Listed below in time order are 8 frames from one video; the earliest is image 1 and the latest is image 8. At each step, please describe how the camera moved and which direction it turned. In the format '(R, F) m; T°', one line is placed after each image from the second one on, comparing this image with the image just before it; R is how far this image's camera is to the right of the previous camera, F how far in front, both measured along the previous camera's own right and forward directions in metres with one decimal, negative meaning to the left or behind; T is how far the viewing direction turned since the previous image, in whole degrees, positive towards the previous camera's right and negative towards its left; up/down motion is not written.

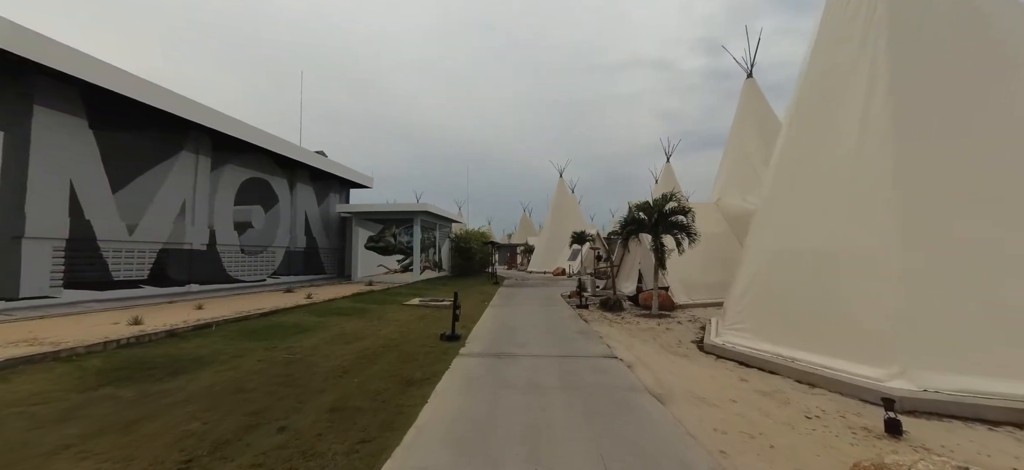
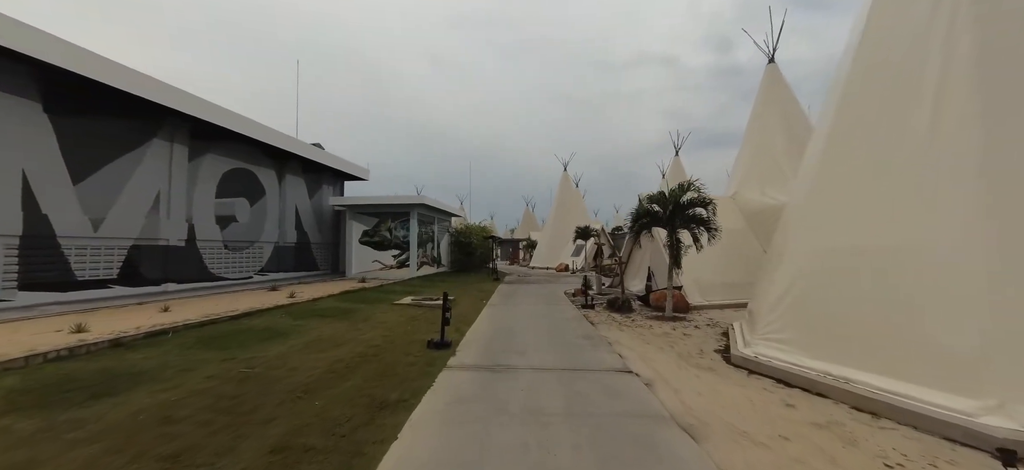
(+0.1, +0.9) m; 0°
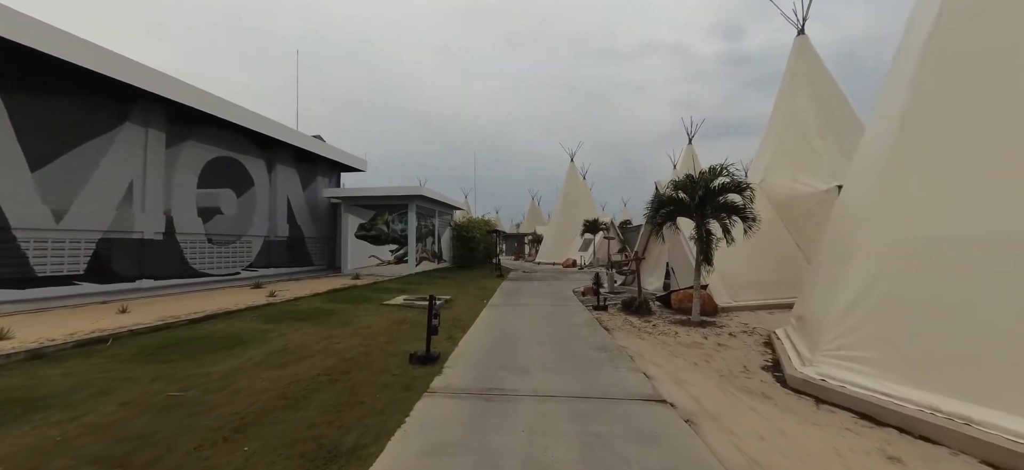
(+0.1, +1.2) m; -1°
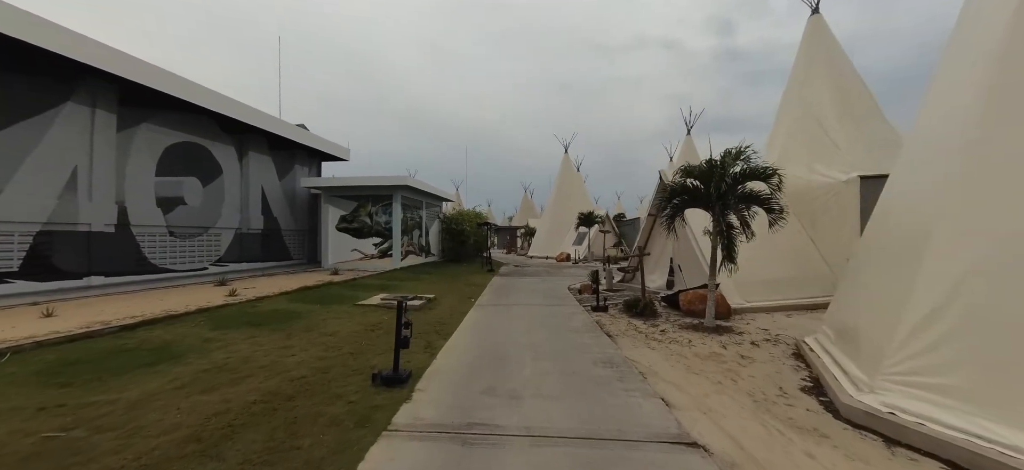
(+0.1, +1.0) m; +1°
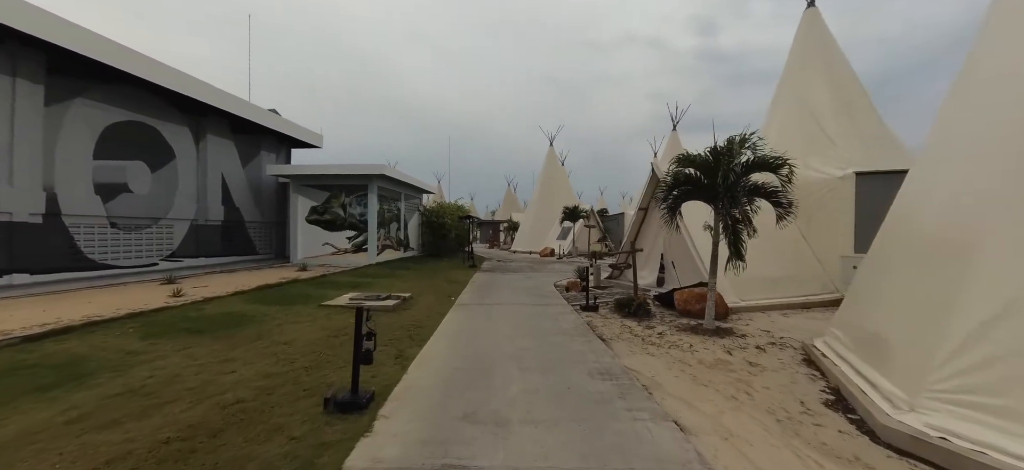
(0.0, +0.7) m; +3°
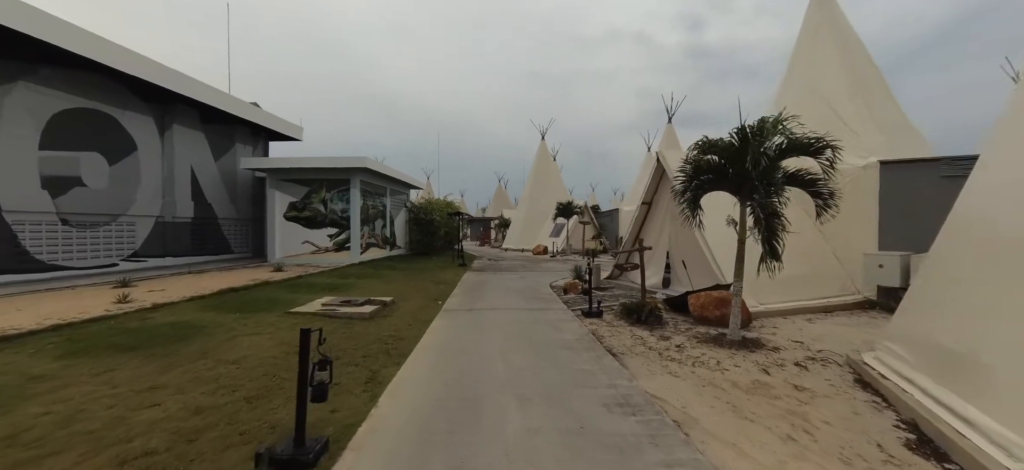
(-0.1, +0.9) m; +1°
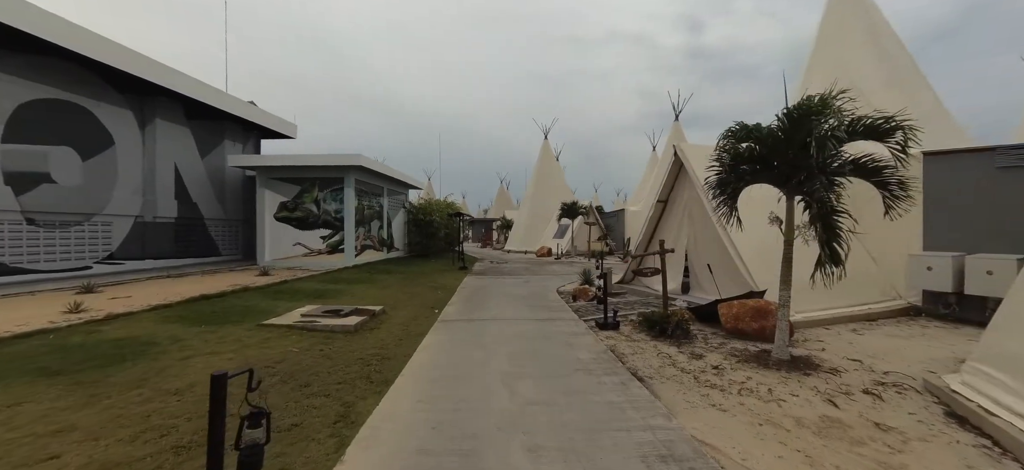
(0.0, +0.8) m; 0°
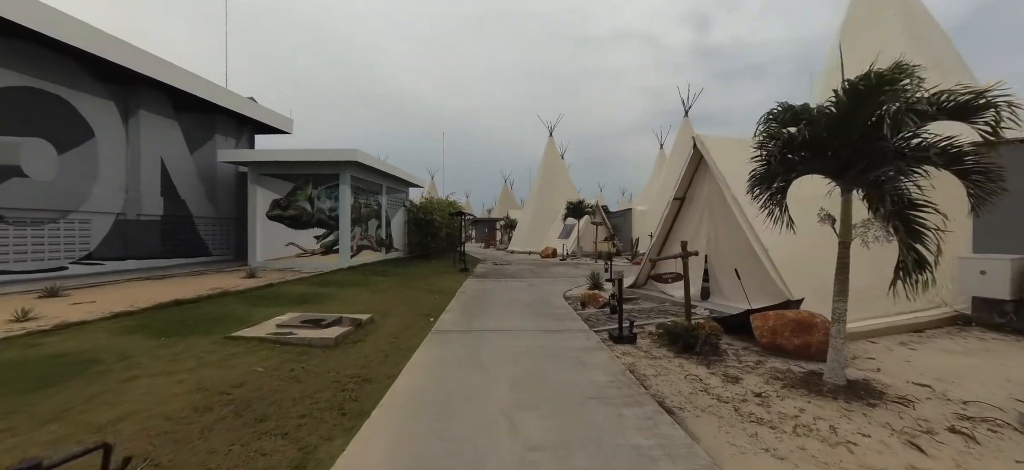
(0.0, +0.7) m; -1°
